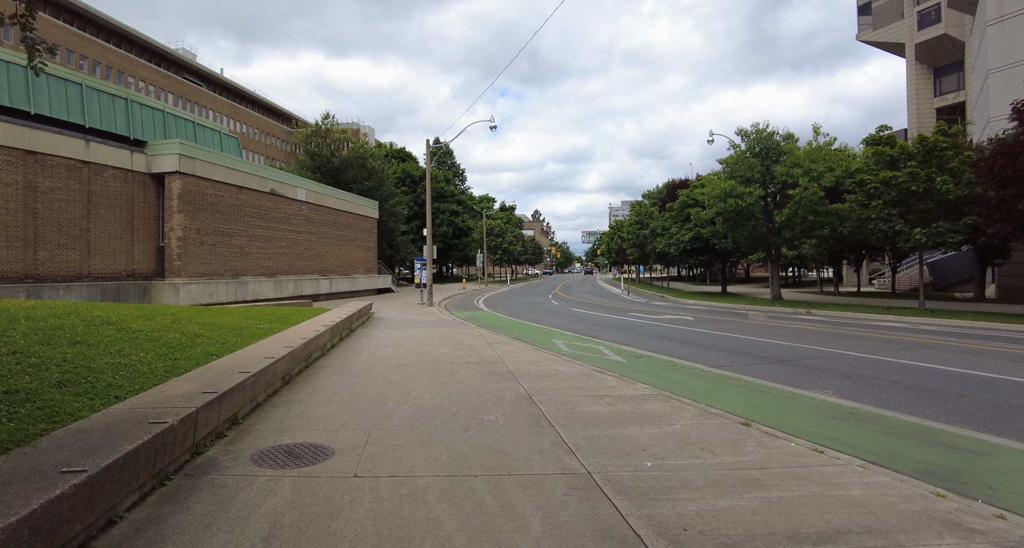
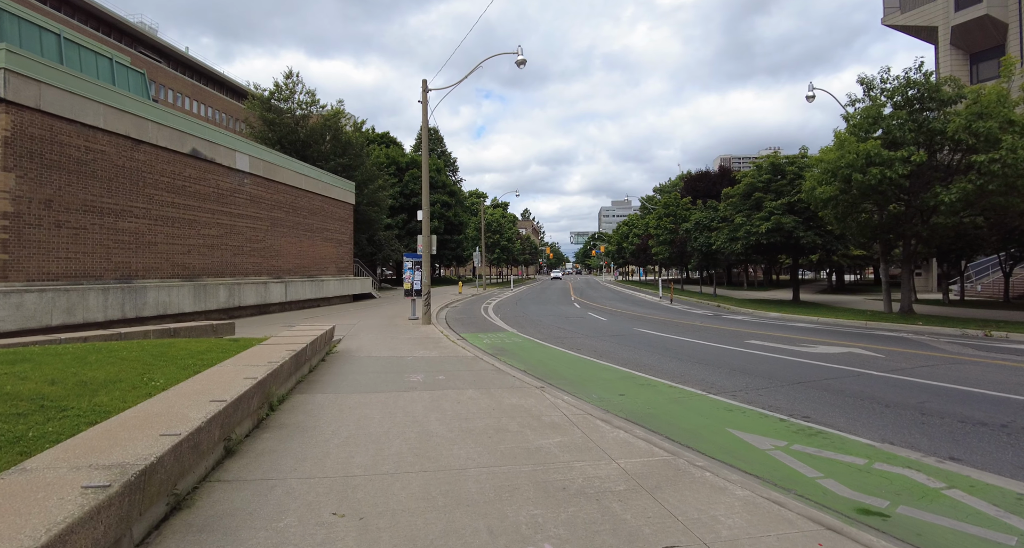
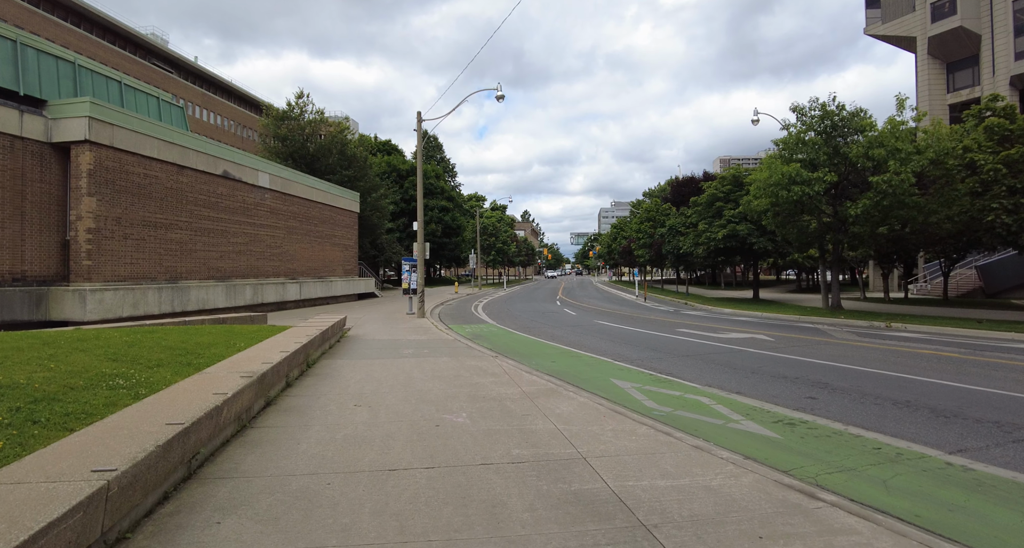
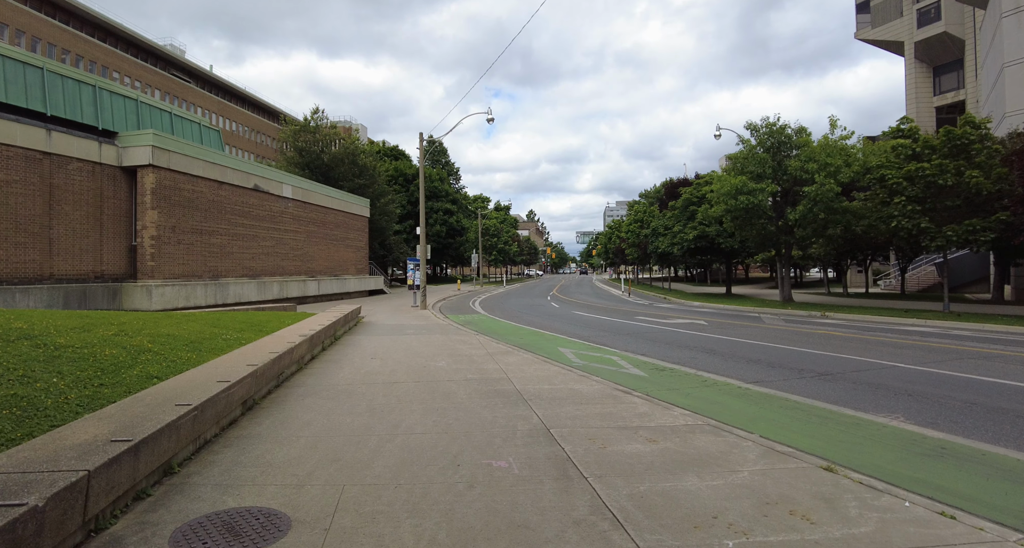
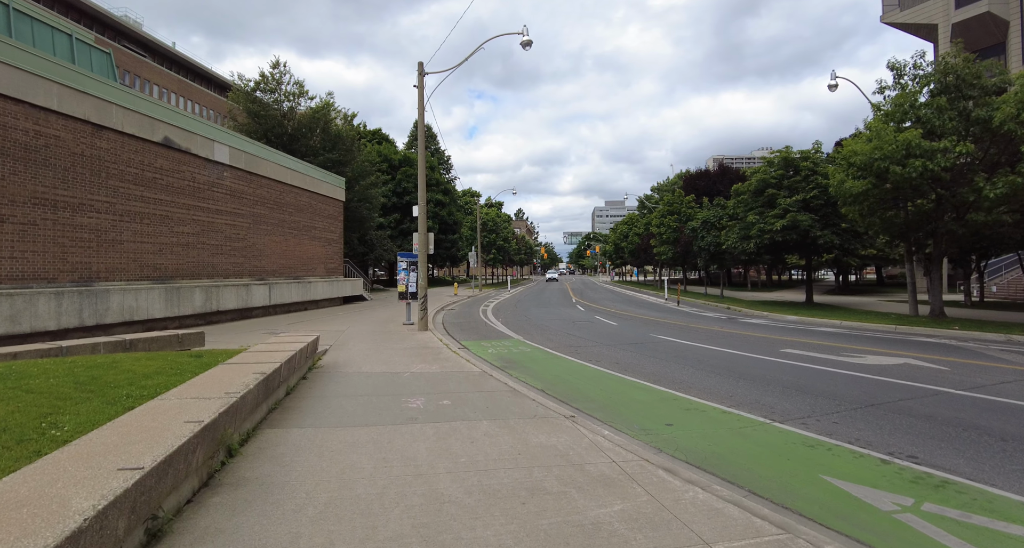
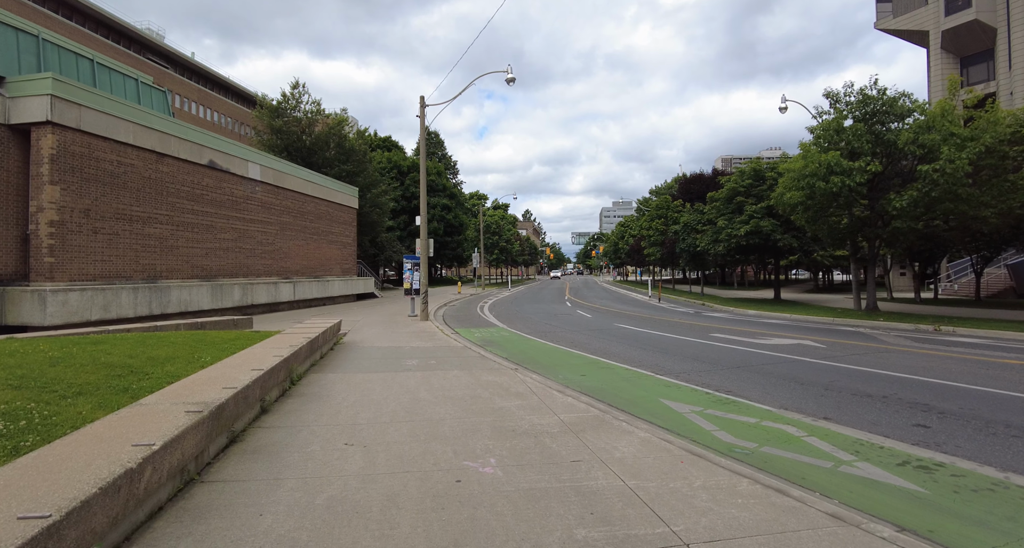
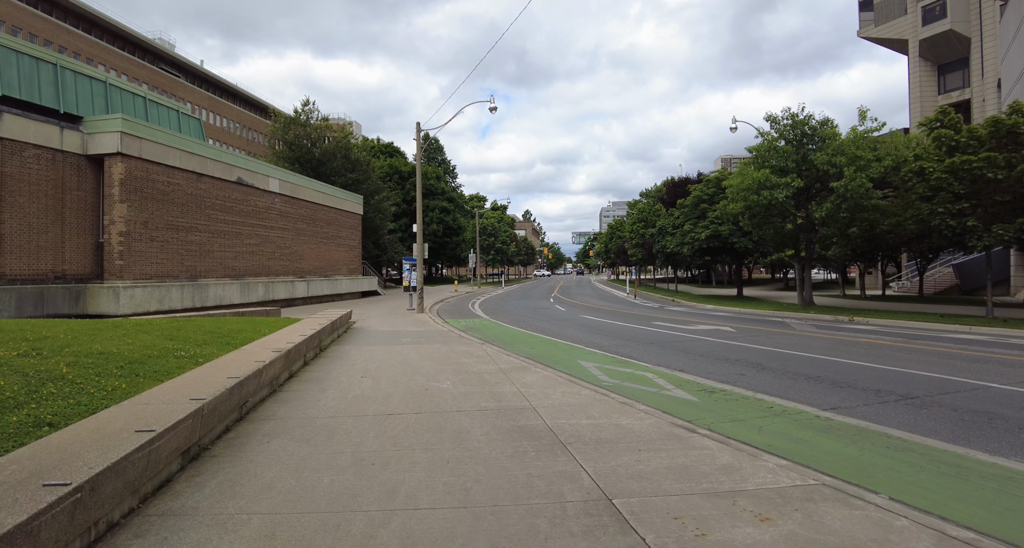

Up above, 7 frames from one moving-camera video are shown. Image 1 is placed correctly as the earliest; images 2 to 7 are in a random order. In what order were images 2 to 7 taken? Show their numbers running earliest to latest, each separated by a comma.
4, 7, 3, 6, 2, 5
